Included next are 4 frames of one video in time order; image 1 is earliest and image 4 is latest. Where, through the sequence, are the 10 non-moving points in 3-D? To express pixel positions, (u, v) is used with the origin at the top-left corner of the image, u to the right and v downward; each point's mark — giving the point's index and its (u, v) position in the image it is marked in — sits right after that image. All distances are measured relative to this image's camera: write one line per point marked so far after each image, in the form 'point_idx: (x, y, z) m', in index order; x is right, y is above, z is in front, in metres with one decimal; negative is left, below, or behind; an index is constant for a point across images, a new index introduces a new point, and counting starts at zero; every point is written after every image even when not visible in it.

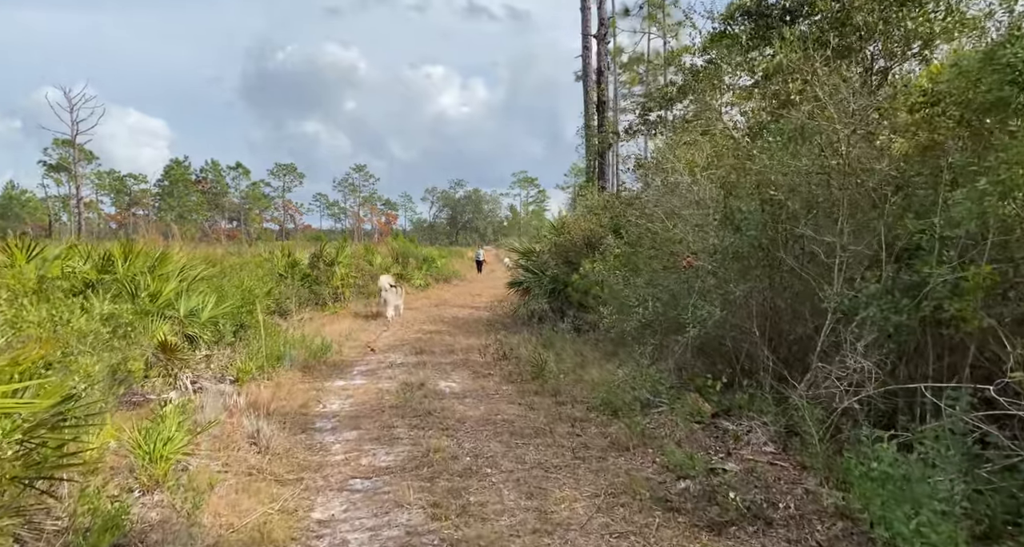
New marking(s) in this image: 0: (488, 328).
0: (-0.4, -1.0, +13.7) m
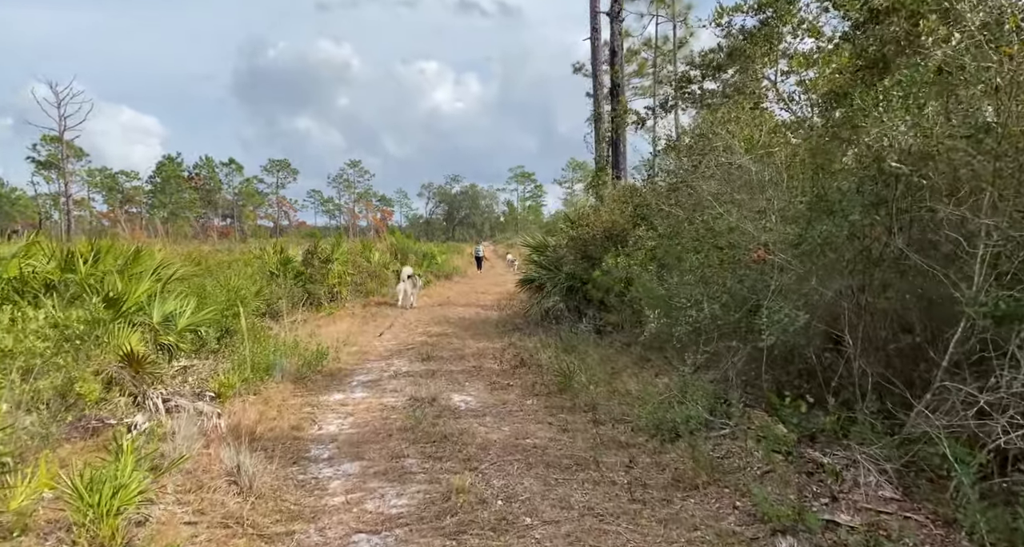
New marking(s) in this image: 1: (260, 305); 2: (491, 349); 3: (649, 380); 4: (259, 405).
0: (-0.2, -0.9, +12.6) m
1: (-4.0, -0.5, +12.3) m
2: (-0.3, -1.1, +10.8) m
3: (+1.3, -1.0, +7.6) m
4: (-2.3, -1.2, +7.2) m
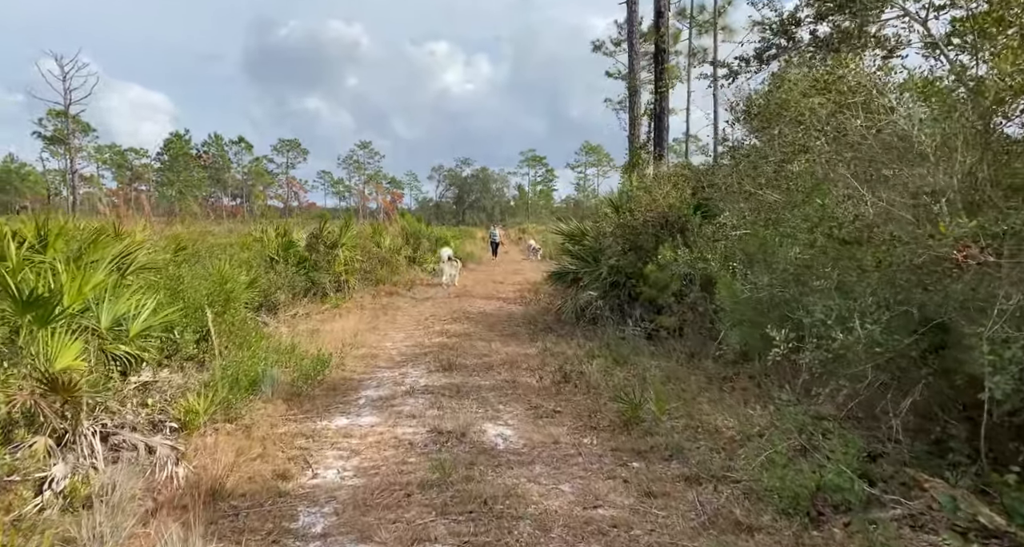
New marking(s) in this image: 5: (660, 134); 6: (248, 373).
0: (+0.2, -0.8, +10.9) m
1: (-3.5, -0.3, +10.7) m
2: (+0.1, -1.0, +9.1) m
3: (+1.7, -1.0, +5.8) m
4: (-2.0, -1.2, +5.5) m
5: (+2.7, +2.6, +14.4) m
6: (-2.3, -0.9, +6.9) m
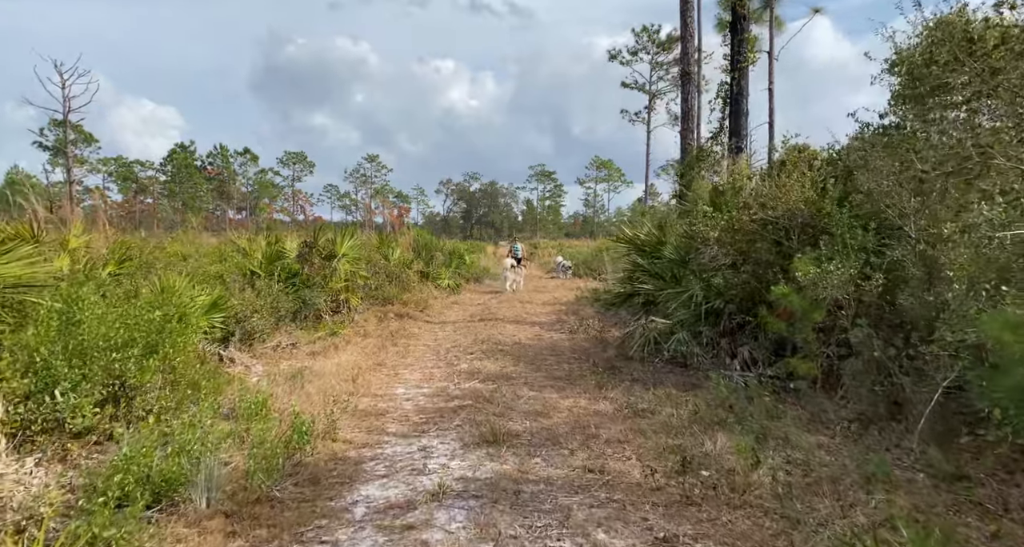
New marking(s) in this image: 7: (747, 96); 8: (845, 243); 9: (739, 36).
0: (+0.8, -1.0, +8.0) m
1: (-3.0, -0.5, +7.8) m
2: (+0.7, -1.1, +6.2) m
3: (+2.2, -1.2, +3.0) m
4: (-1.4, -1.3, +2.7) m
5: (+3.3, +2.3, +11.6) m
6: (-1.8, -1.0, +4.0) m
7: (+3.5, +2.7, +11.8) m
8: (+2.6, +0.4, +6.3) m
9: (+3.4, +3.6, +11.8) m
